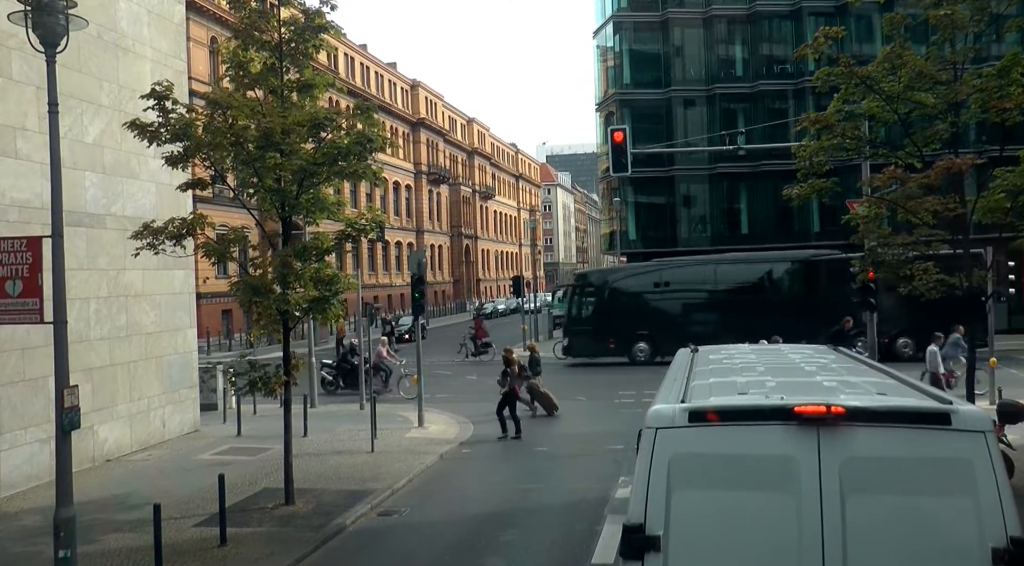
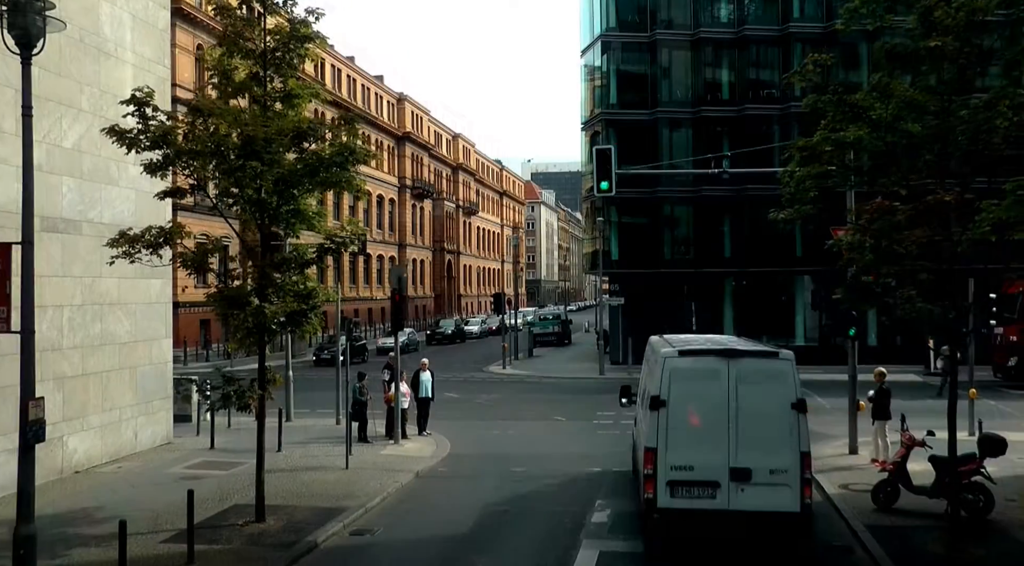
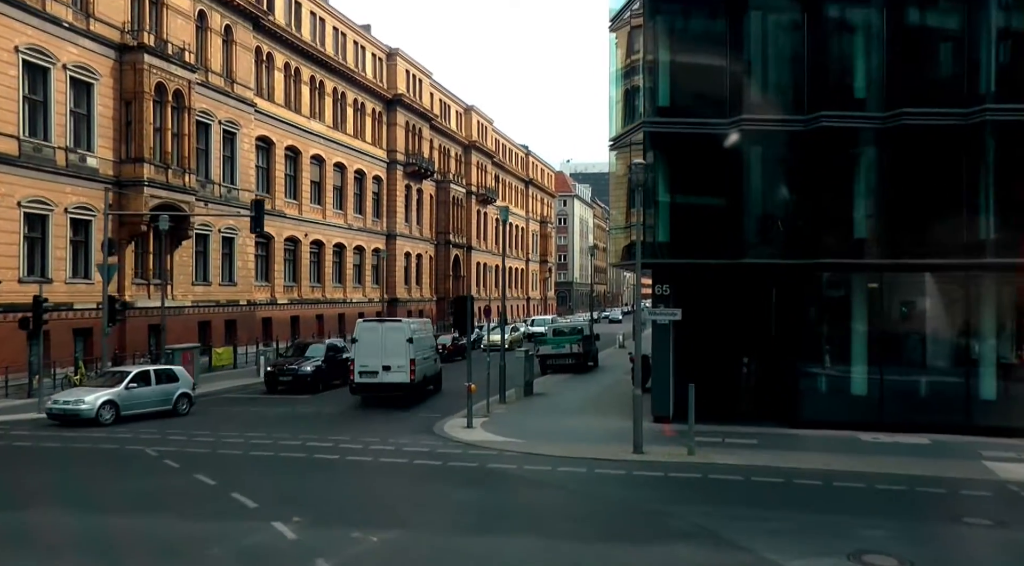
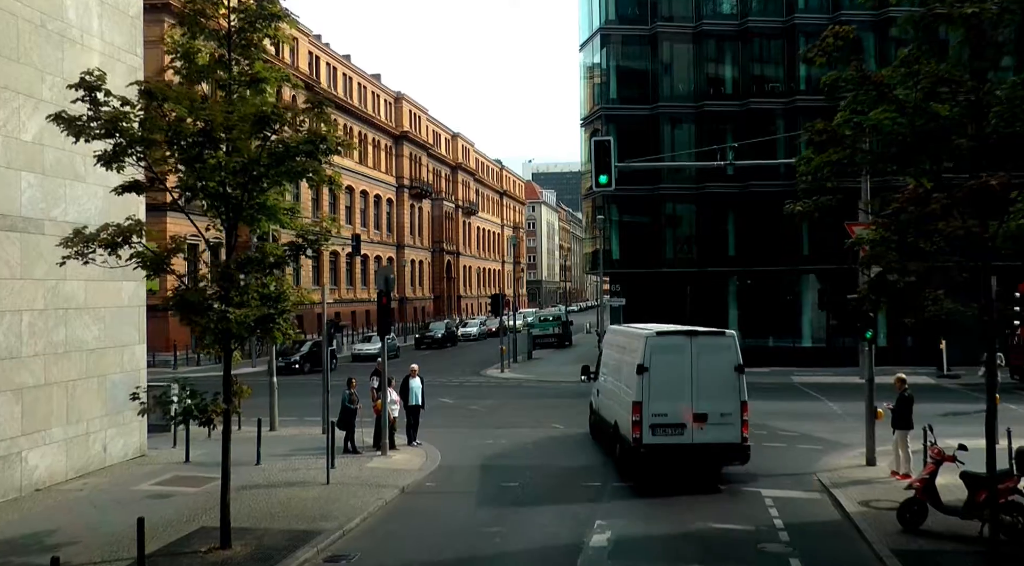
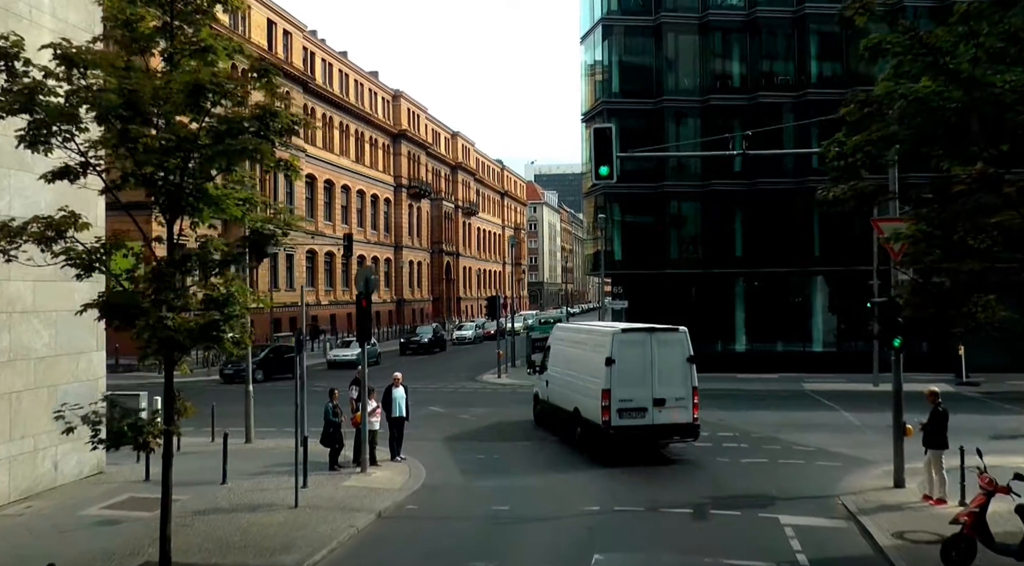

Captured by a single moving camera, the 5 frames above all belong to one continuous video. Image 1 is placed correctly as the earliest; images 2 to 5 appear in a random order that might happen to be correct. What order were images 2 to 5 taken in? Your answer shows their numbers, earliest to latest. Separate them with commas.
2, 4, 5, 3
